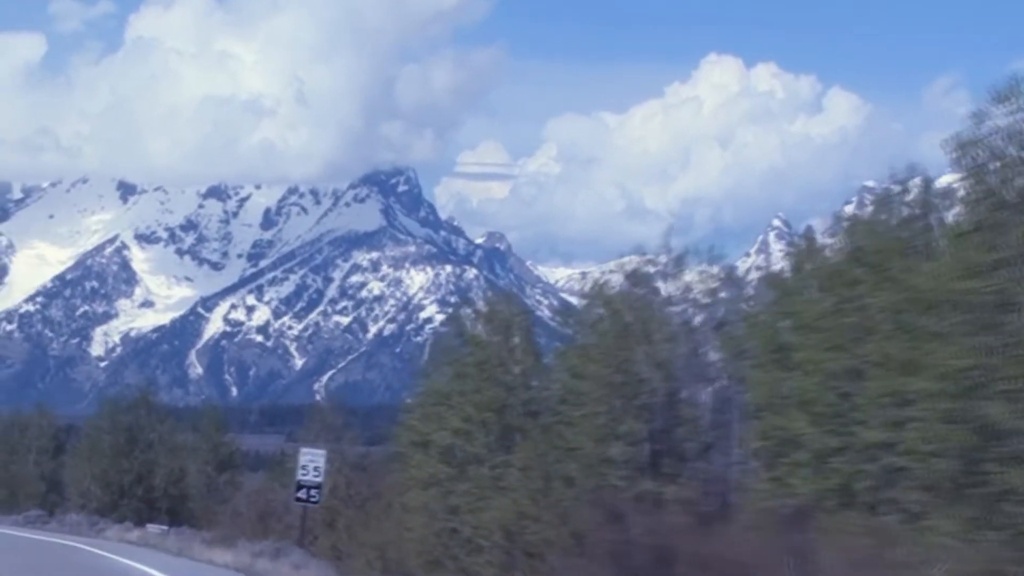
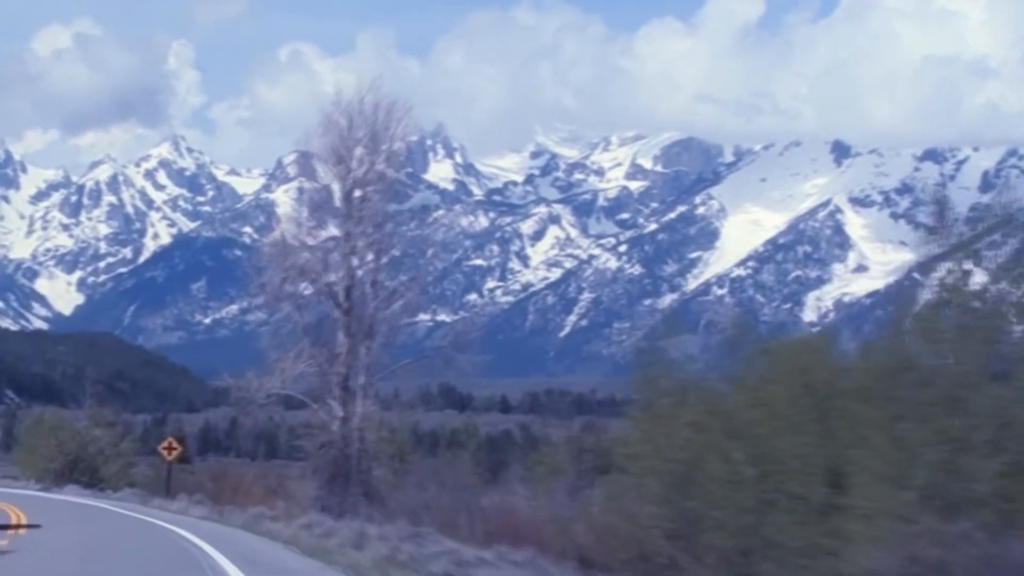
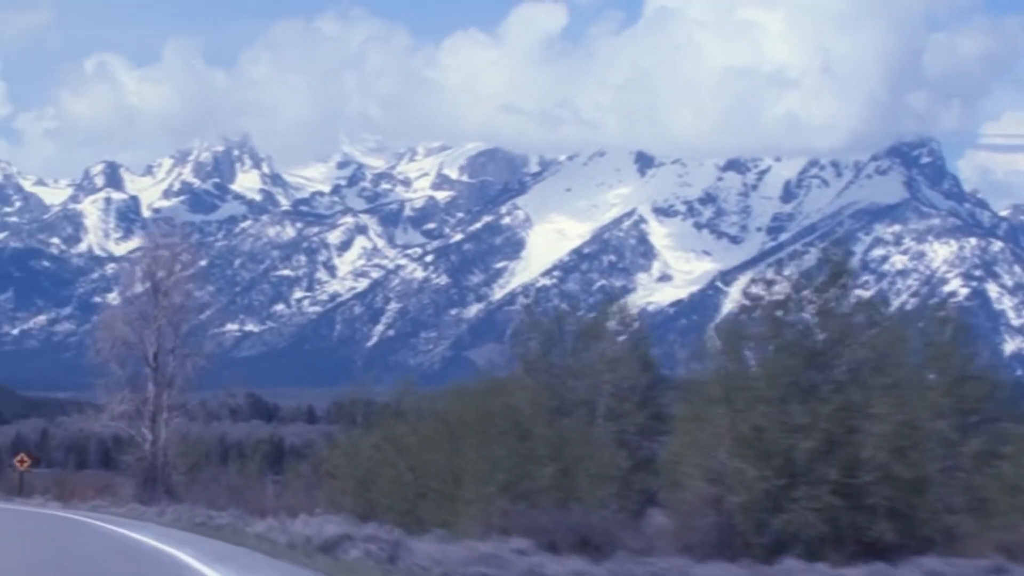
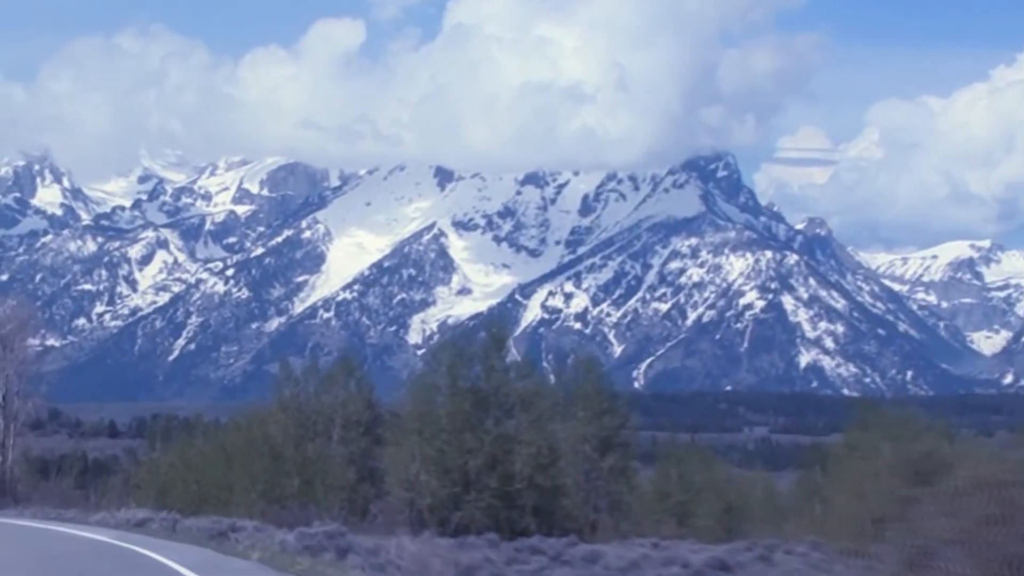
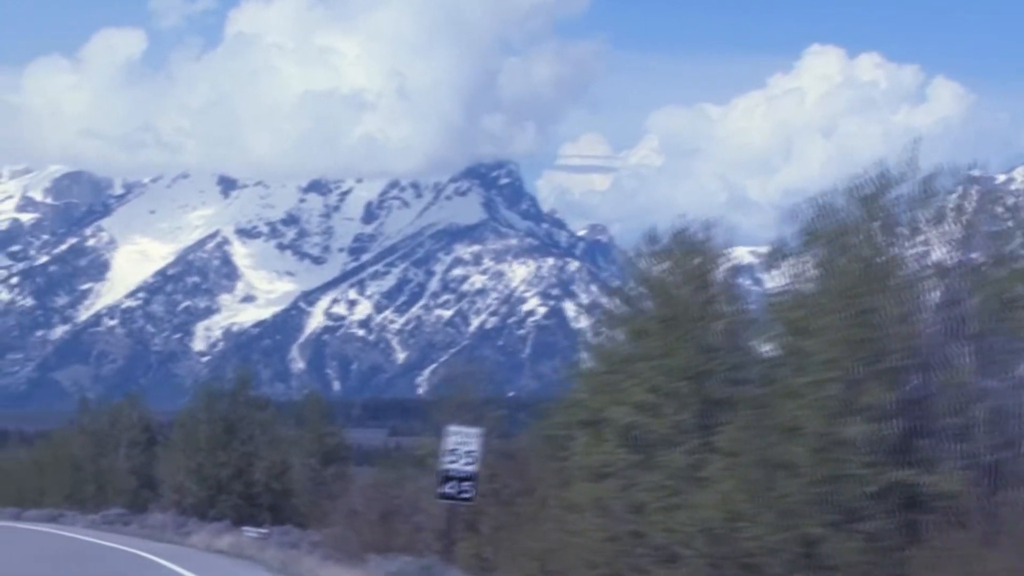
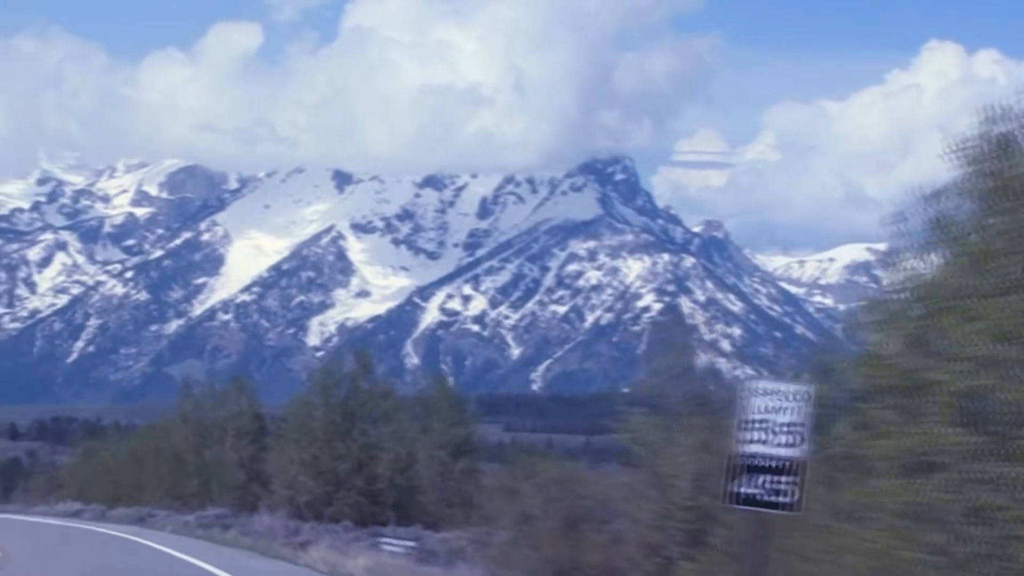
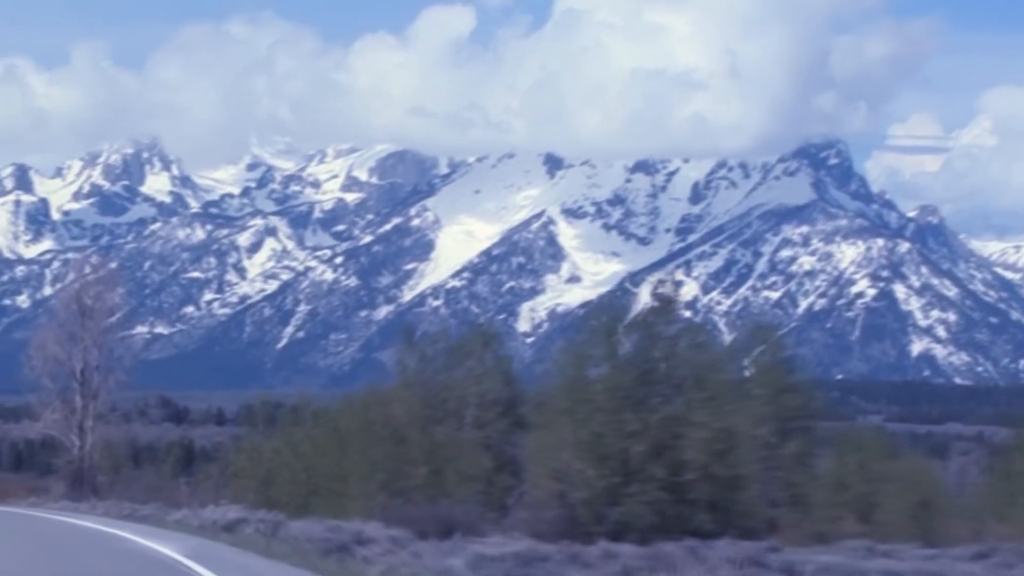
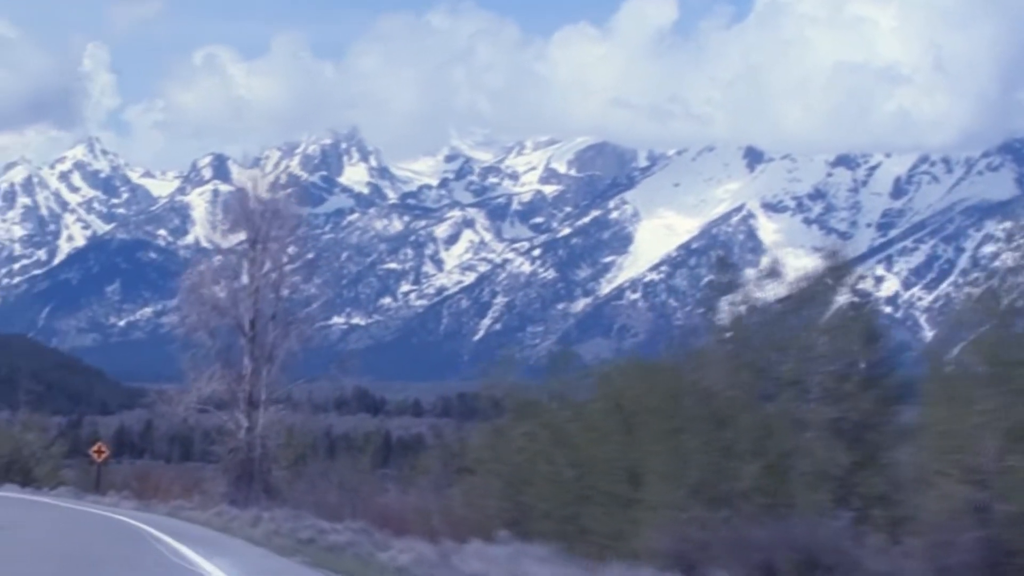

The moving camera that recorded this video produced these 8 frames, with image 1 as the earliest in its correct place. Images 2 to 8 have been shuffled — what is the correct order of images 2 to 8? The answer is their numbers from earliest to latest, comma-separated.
5, 6, 4, 7, 3, 8, 2
